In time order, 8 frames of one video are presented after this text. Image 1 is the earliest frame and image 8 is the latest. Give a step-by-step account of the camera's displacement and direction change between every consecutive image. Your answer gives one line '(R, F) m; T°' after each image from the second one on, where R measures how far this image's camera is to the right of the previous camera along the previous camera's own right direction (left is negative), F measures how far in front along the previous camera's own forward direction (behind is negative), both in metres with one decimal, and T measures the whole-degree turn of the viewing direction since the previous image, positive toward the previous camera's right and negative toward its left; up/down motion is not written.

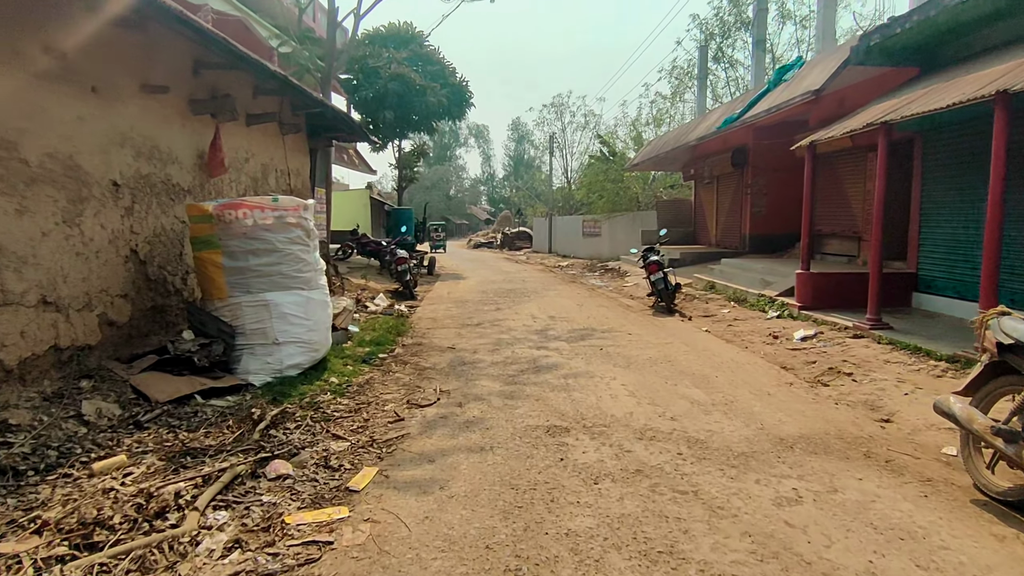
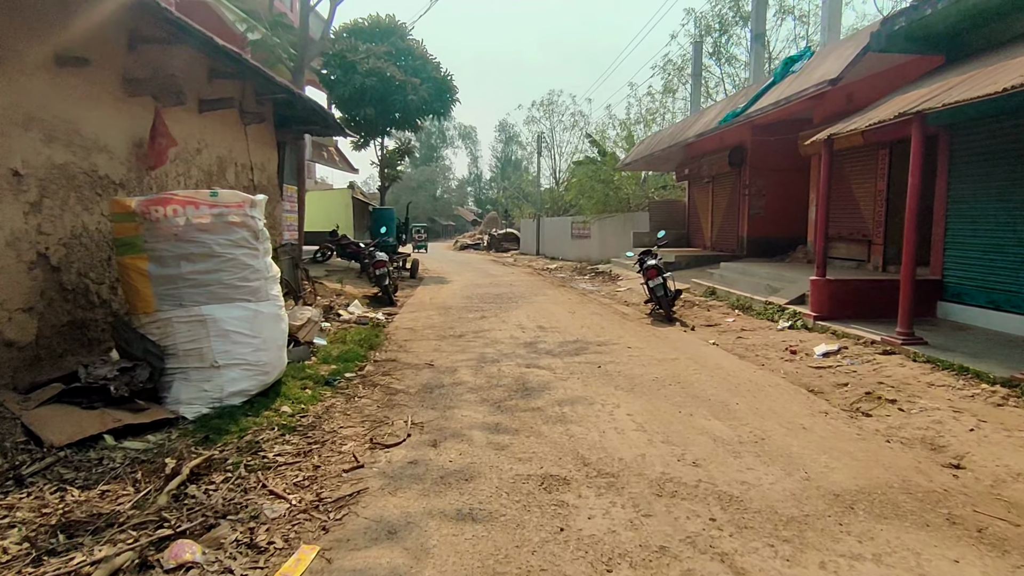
(0.0, +0.8) m; +1°
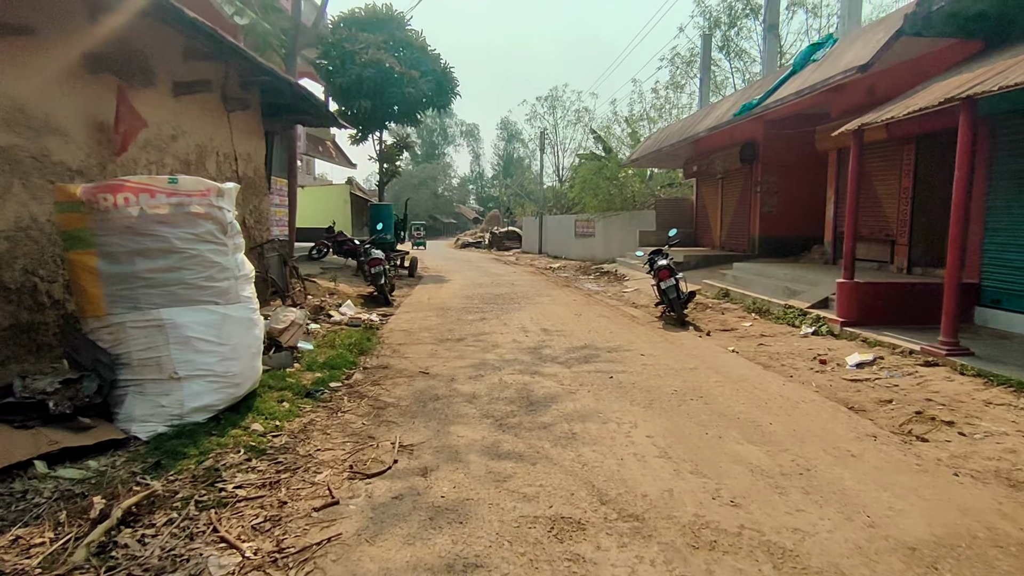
(0.0, +0.6) m; 0°
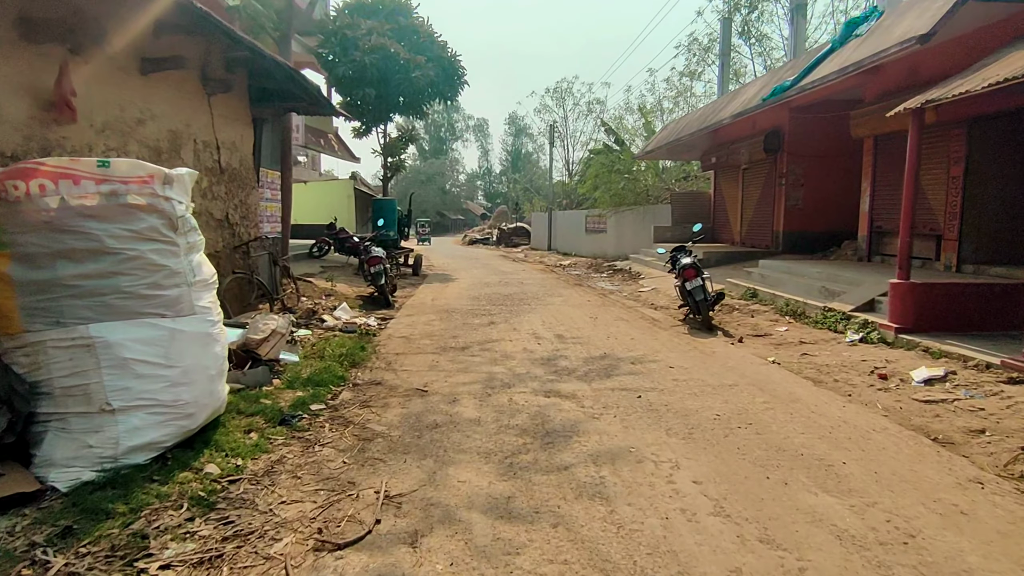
(0.0, +0.8) m; -1°
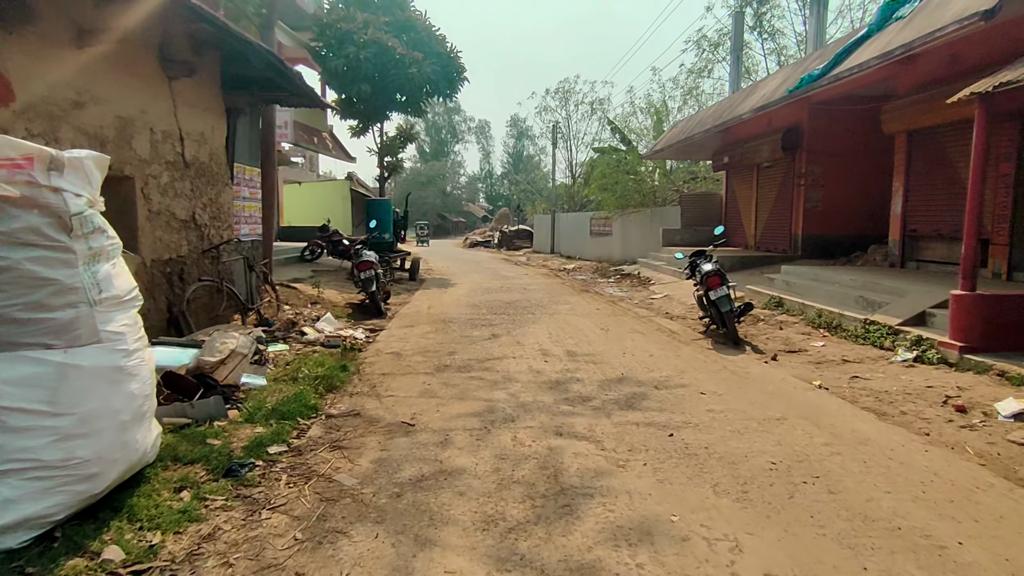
(0.0, +0.8) m; 0°
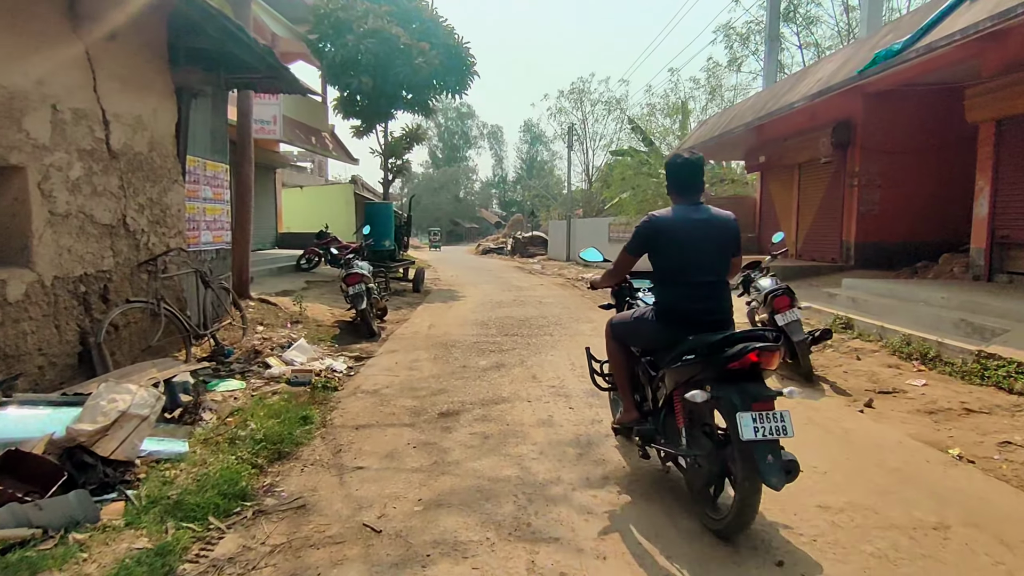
(0.0, +1.4) m; -1°
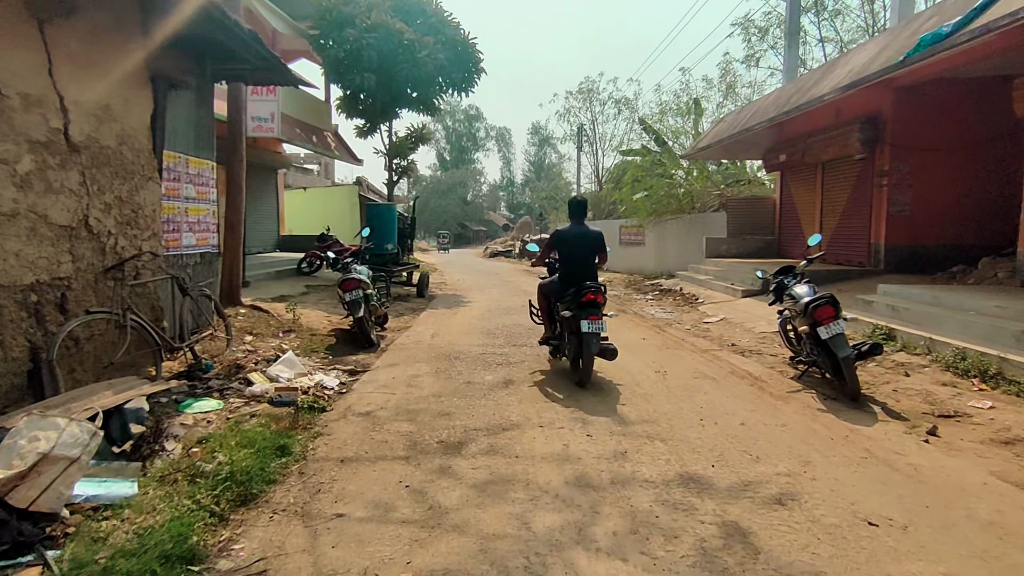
(0.0, +0.6) m; -1°
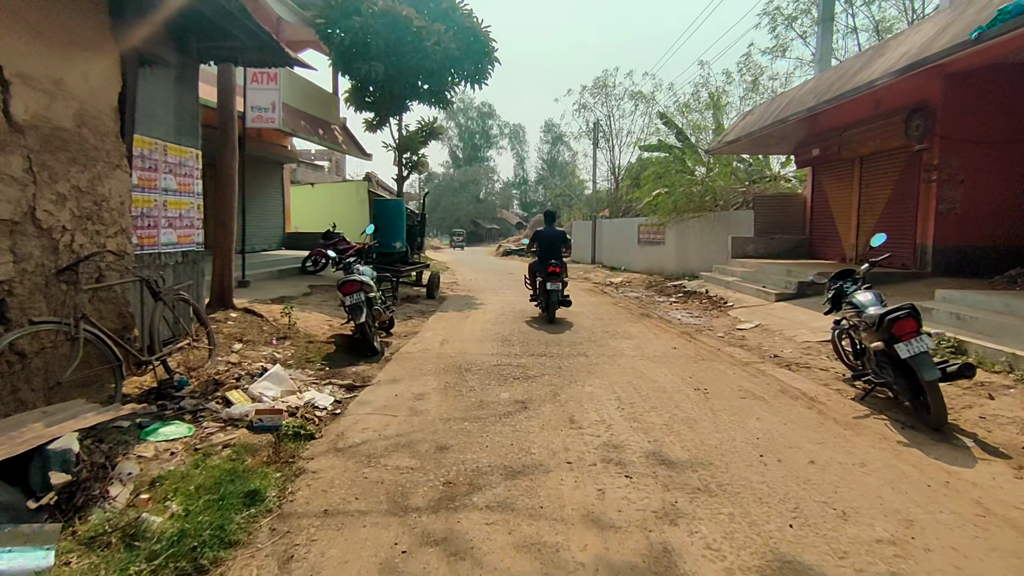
(-0.1, +0.7) m; -1°
